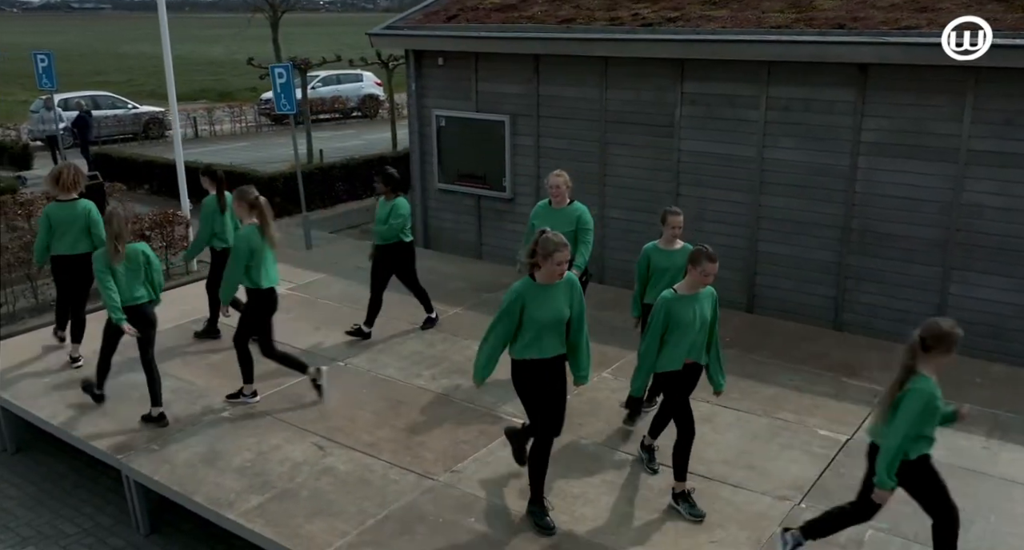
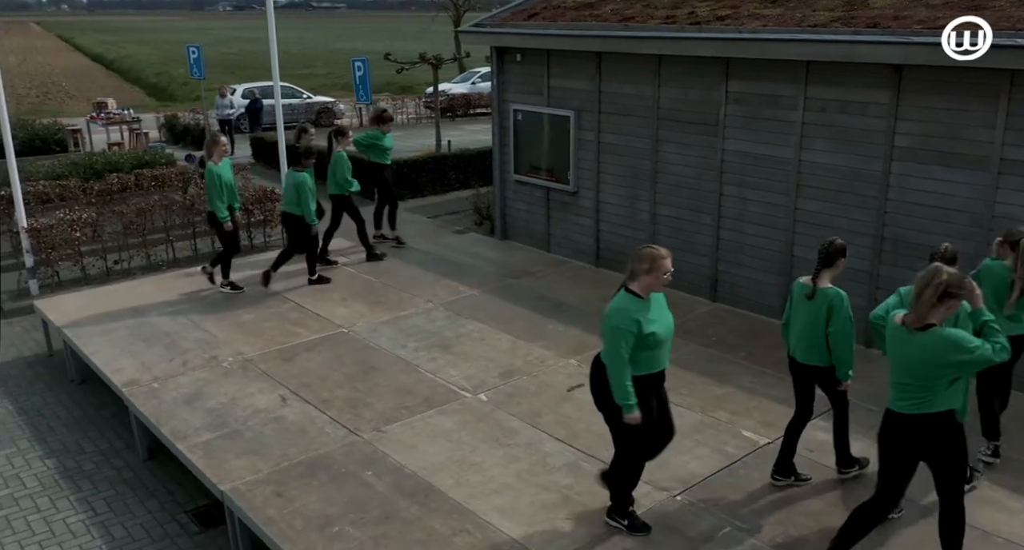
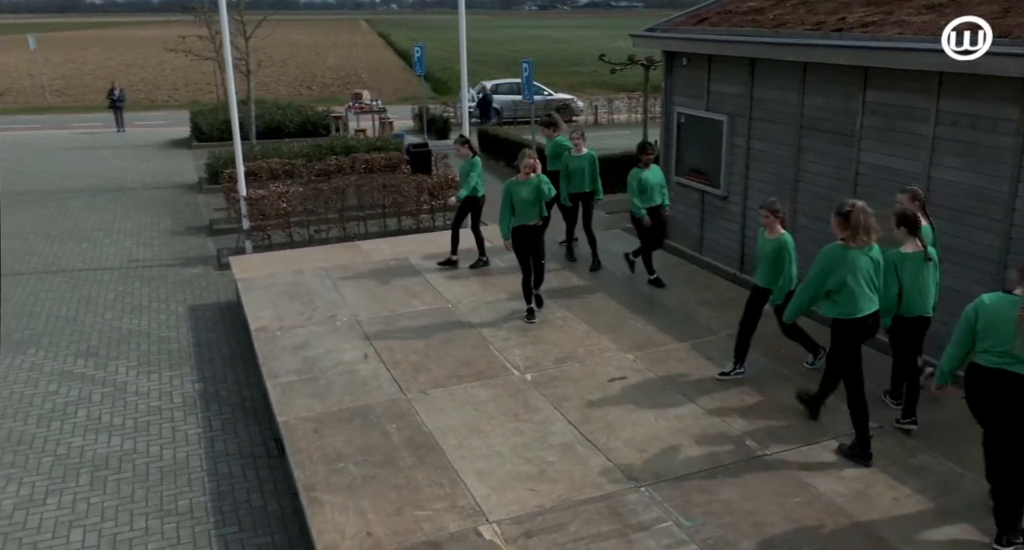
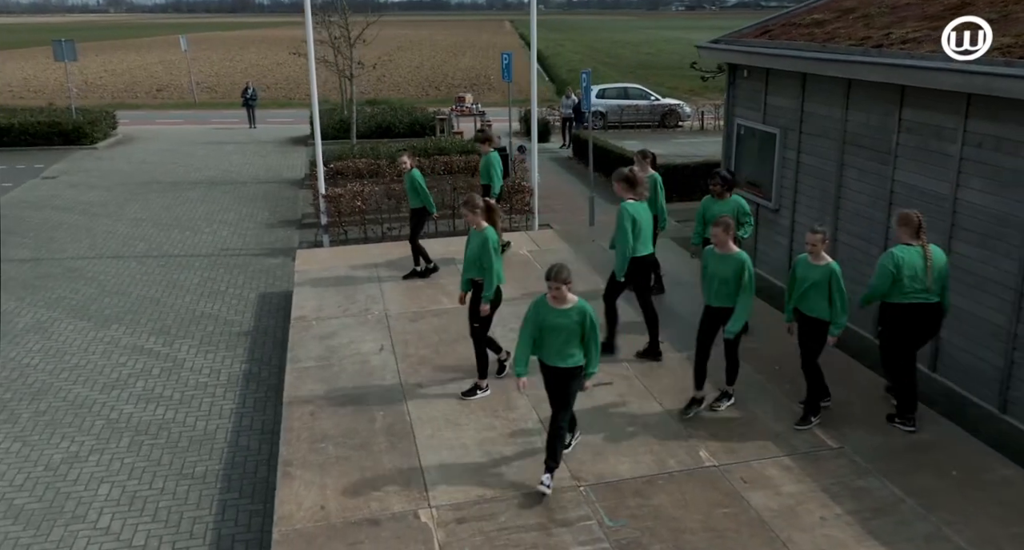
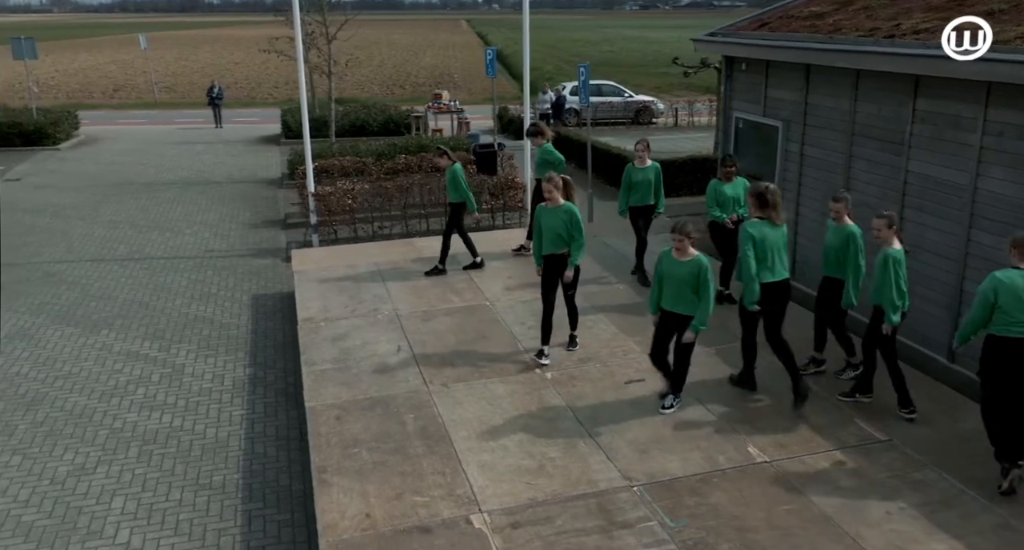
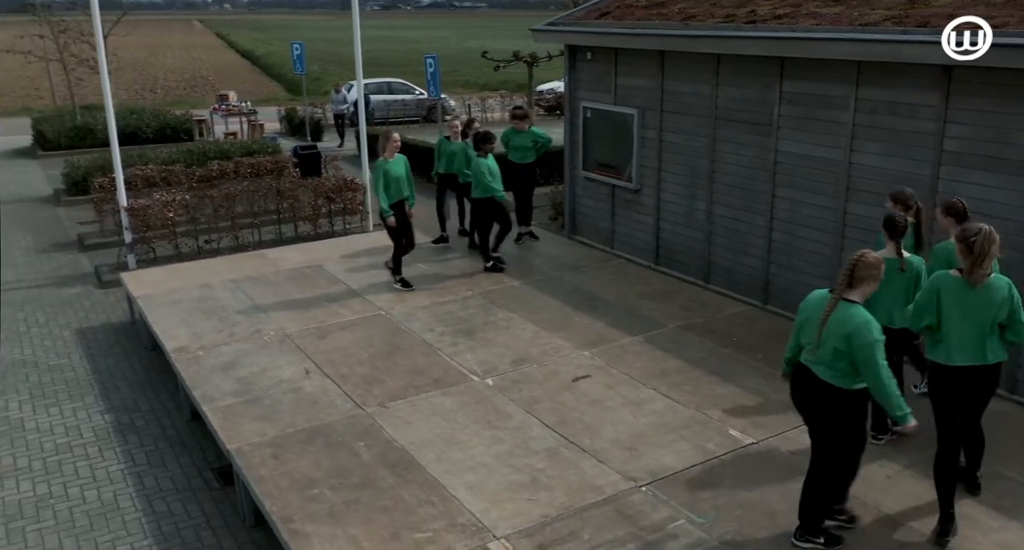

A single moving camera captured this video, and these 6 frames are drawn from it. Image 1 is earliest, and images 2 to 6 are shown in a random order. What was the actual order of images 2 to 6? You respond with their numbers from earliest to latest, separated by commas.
2, 6, 3, 5, 4
